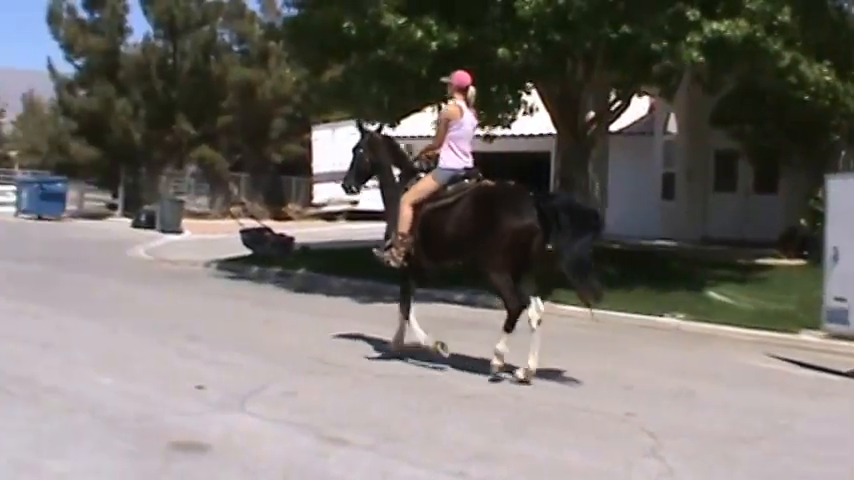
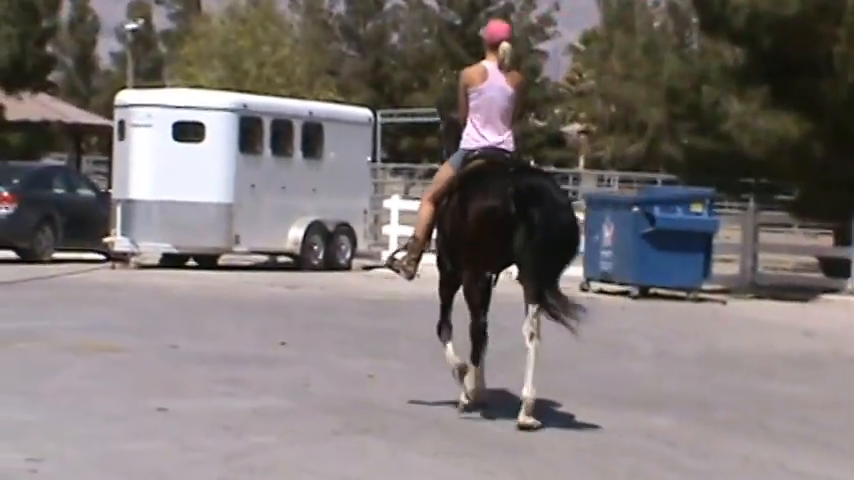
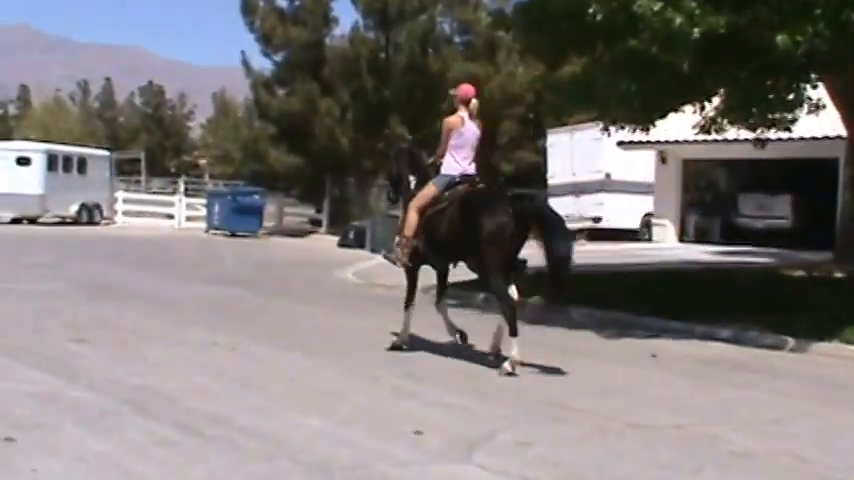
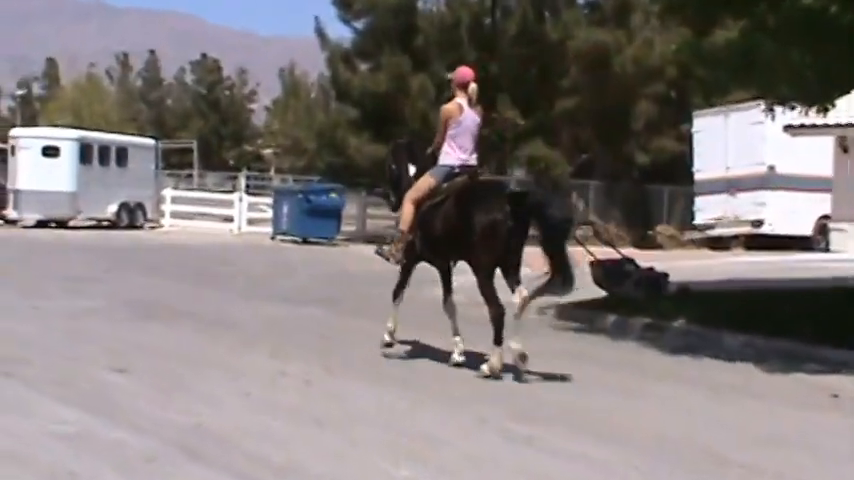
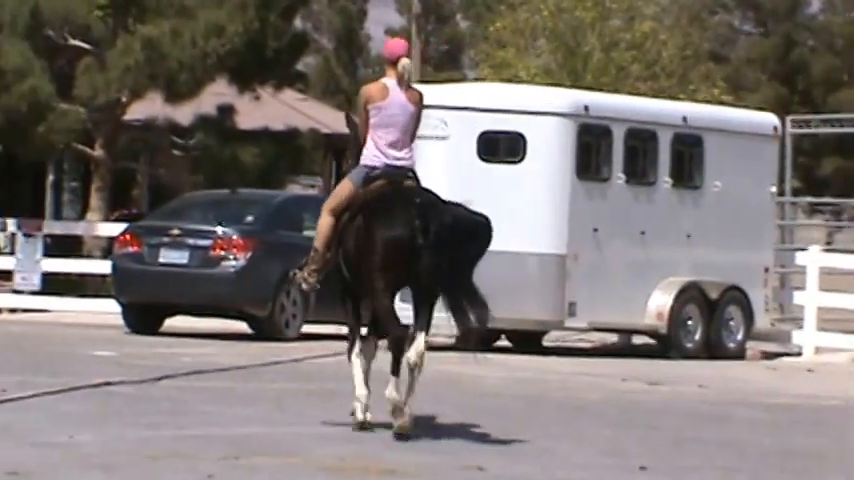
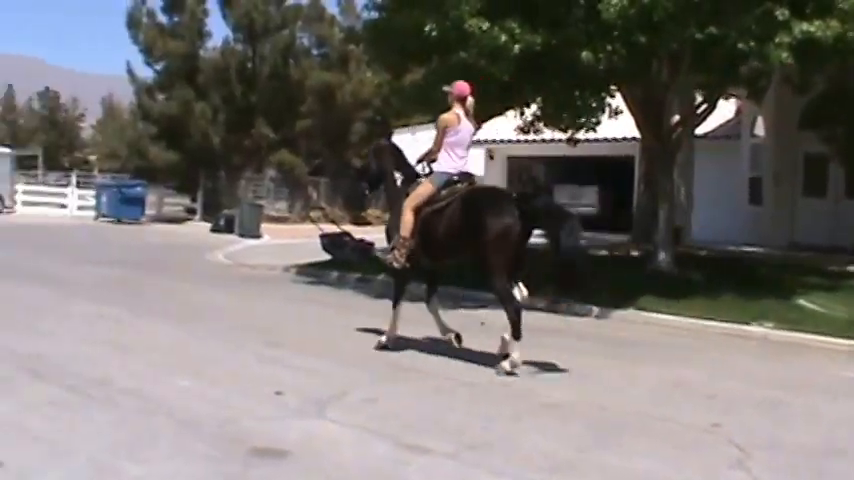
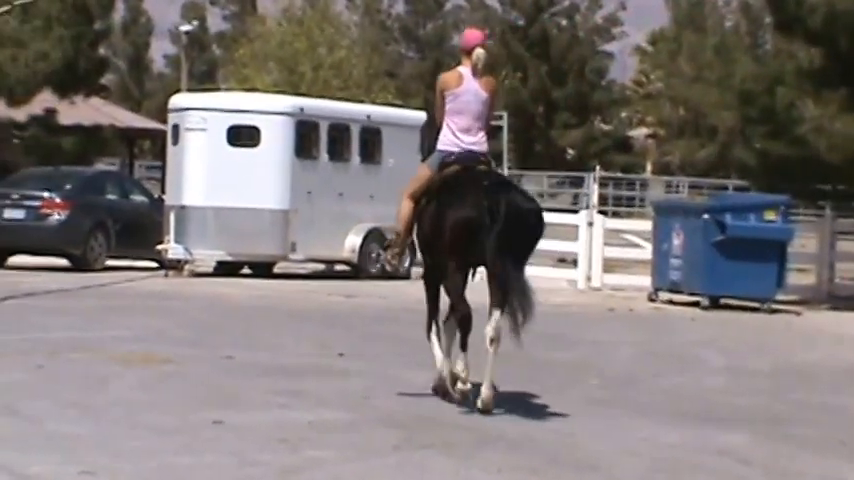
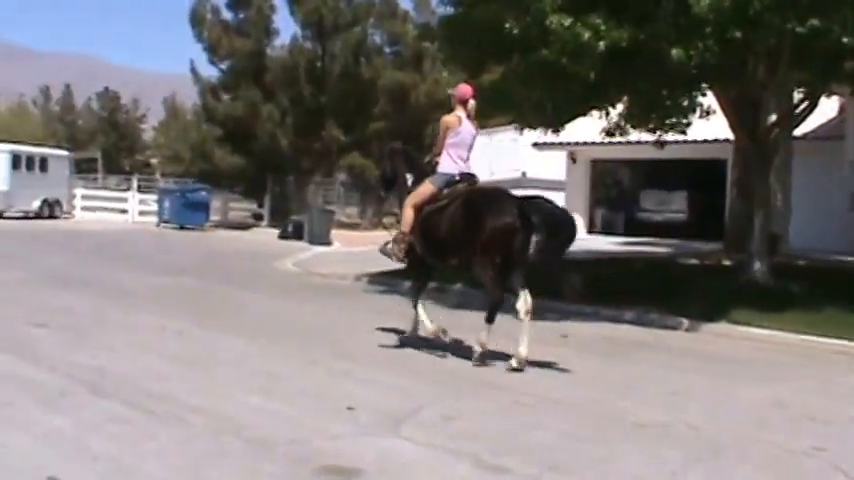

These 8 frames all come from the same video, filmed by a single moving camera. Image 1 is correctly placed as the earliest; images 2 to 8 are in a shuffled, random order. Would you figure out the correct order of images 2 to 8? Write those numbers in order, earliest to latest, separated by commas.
6, 8, 3, 4, 2, 7, 5
